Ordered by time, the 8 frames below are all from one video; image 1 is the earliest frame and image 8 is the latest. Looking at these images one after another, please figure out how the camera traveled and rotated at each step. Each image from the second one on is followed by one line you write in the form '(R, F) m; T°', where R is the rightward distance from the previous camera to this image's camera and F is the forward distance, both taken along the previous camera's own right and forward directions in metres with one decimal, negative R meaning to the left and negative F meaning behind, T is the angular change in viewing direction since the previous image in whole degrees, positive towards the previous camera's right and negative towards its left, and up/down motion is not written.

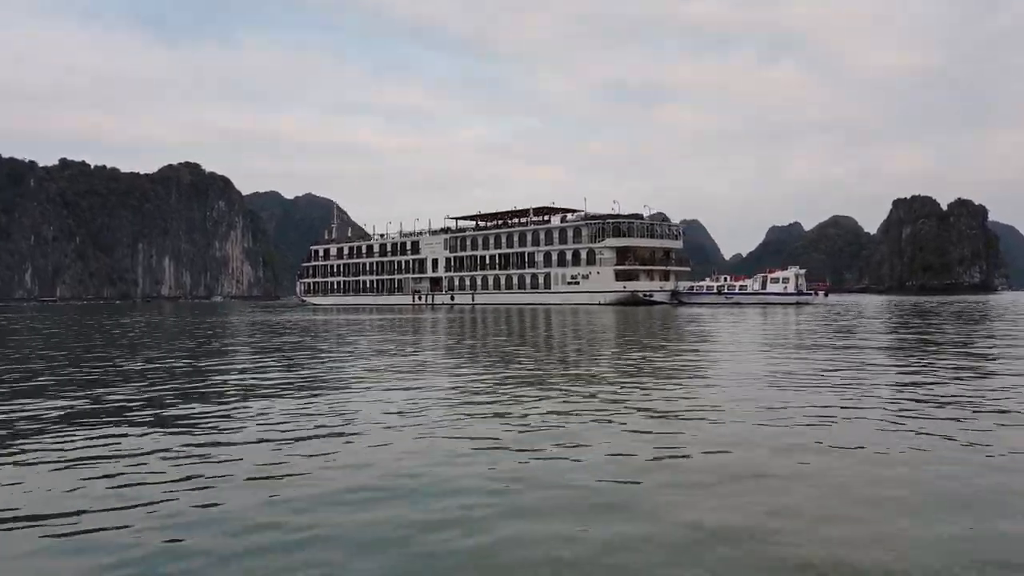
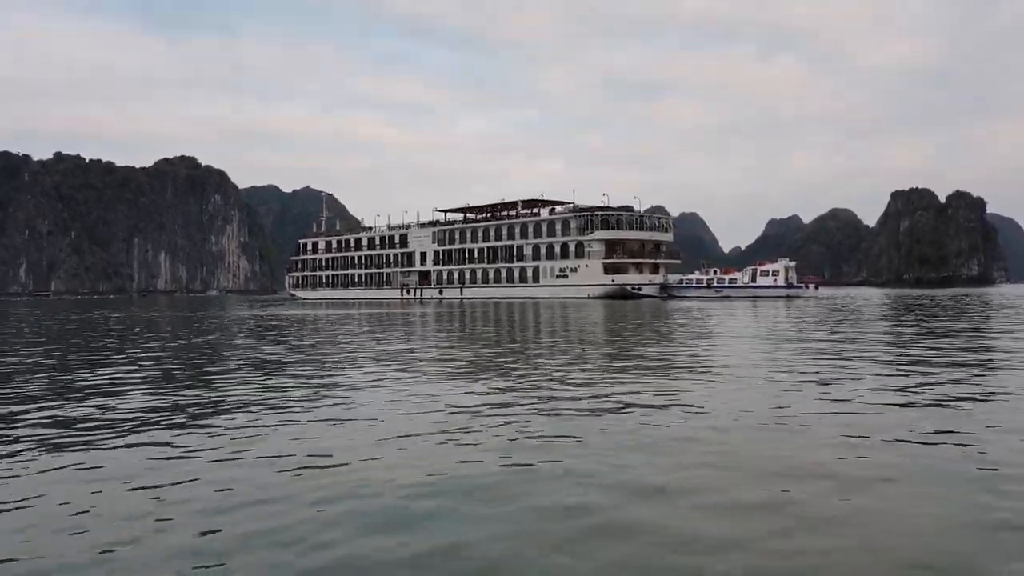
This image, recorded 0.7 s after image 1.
(+0.7, +0.6) m; 0°
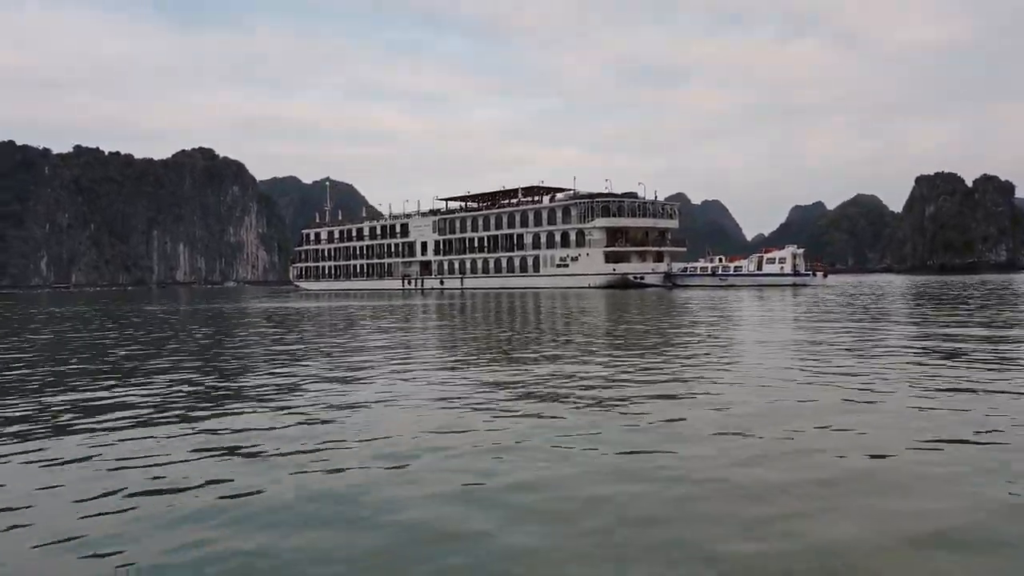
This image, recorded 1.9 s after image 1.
(+1.2, +1.1) m; -2°
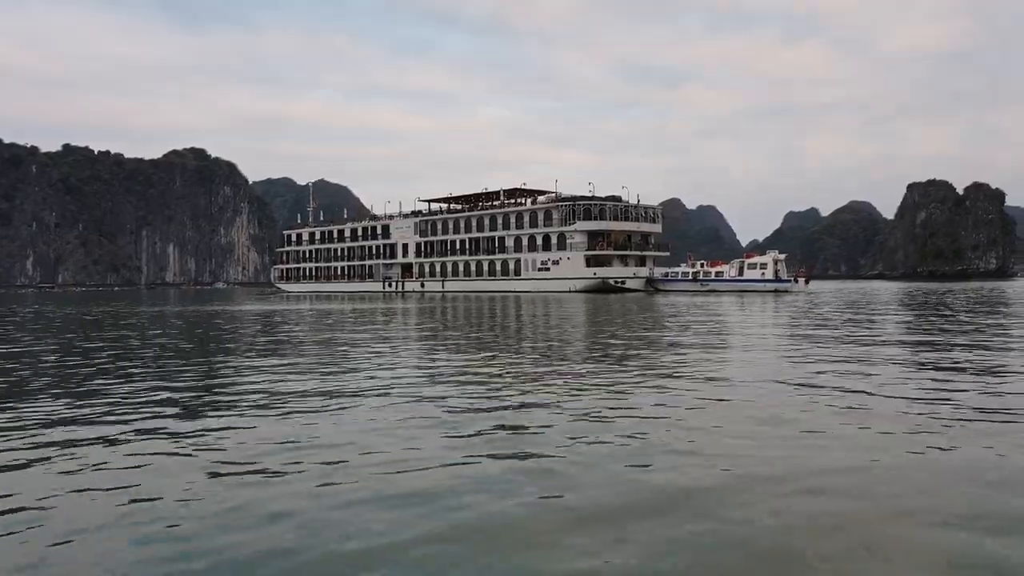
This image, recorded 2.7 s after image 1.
(+0.8, +0.6) m; 0°
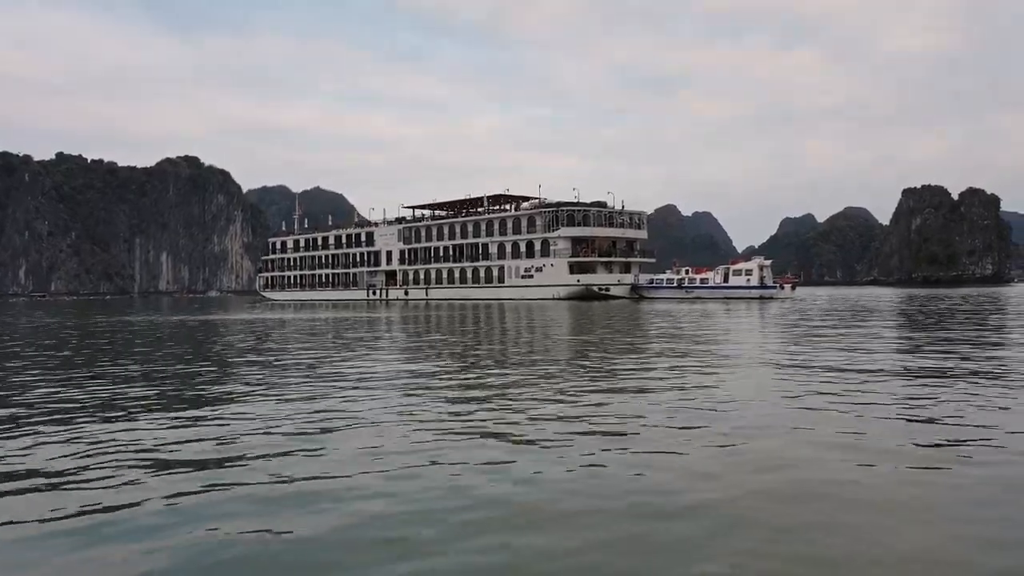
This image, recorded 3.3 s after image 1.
(+0.8, +0.7) m; 0°
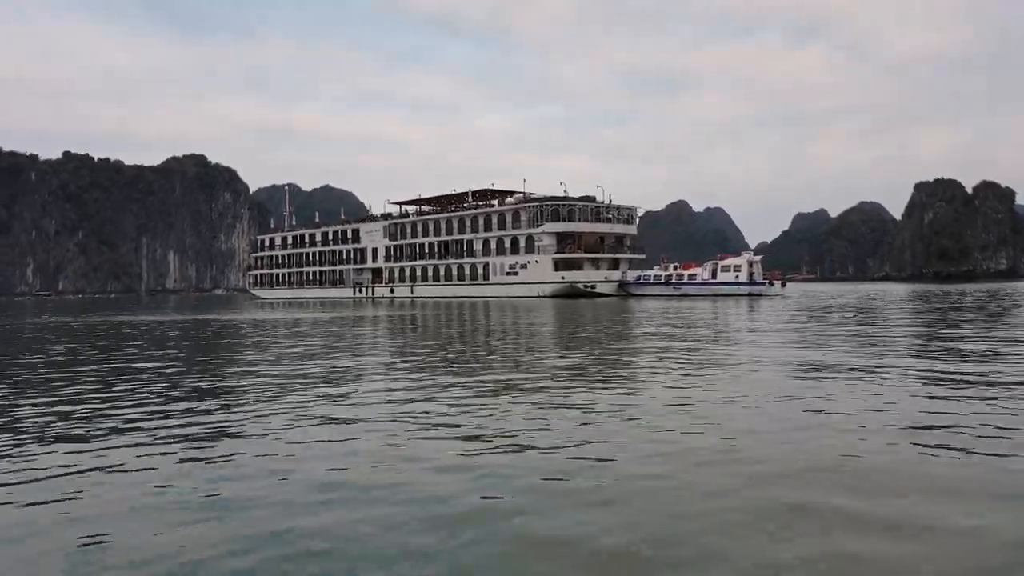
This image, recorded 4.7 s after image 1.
(+1.4, +1.2) m; -1°
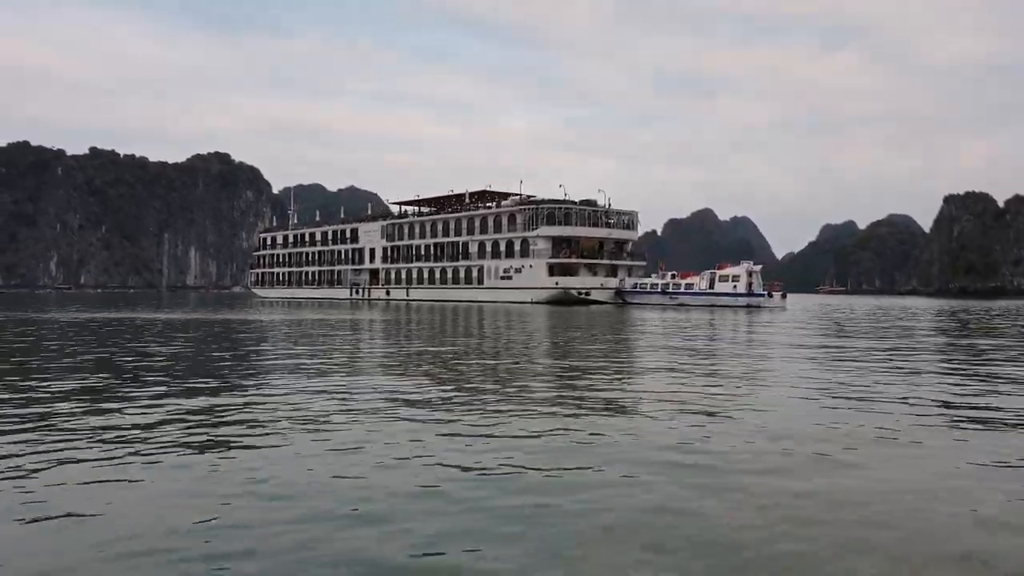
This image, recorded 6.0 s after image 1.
(+1.4, +1.2) m; -2°
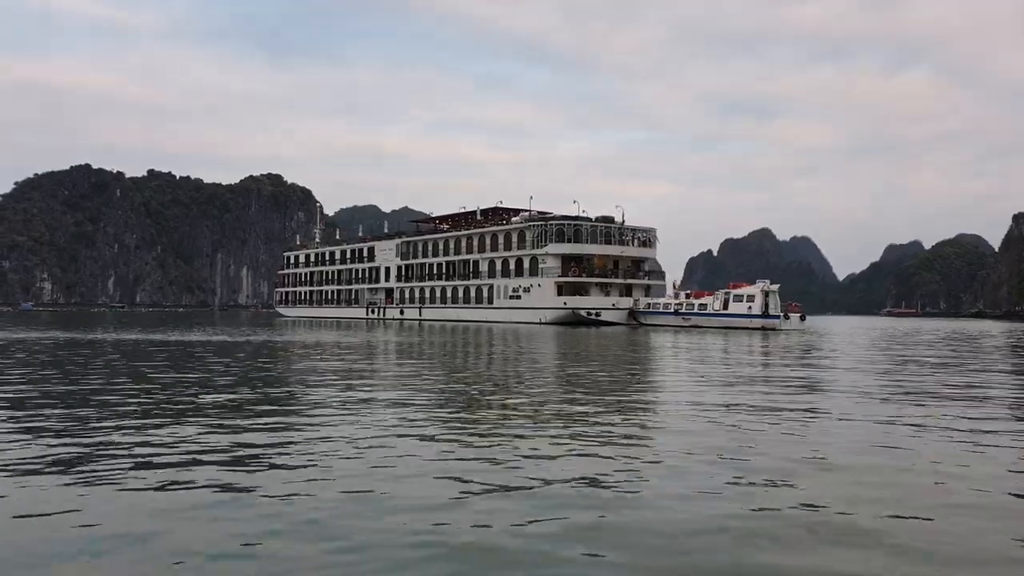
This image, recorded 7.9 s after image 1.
(+2.1, +1.8) m; -4°
